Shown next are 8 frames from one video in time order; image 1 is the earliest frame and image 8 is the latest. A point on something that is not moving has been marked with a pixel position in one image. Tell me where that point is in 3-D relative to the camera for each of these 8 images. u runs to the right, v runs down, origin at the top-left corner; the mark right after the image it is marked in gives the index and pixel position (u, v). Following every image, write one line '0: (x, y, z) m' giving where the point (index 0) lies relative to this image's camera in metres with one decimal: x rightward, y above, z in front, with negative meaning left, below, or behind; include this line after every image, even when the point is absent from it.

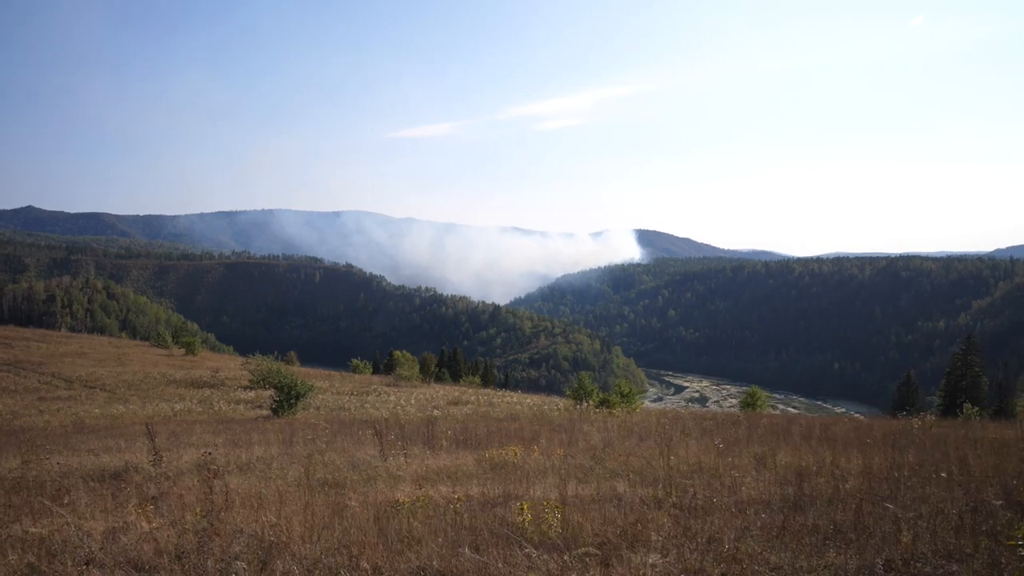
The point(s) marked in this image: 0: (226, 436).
0: (-5.7, -3.0, +10.7) m
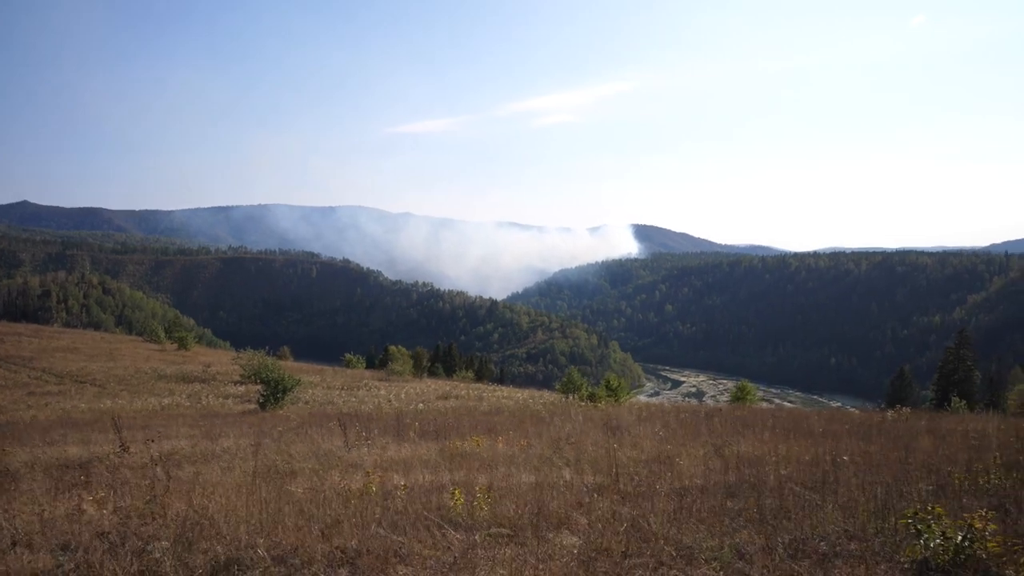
0: (-6.3, -2.8, +10.9) m
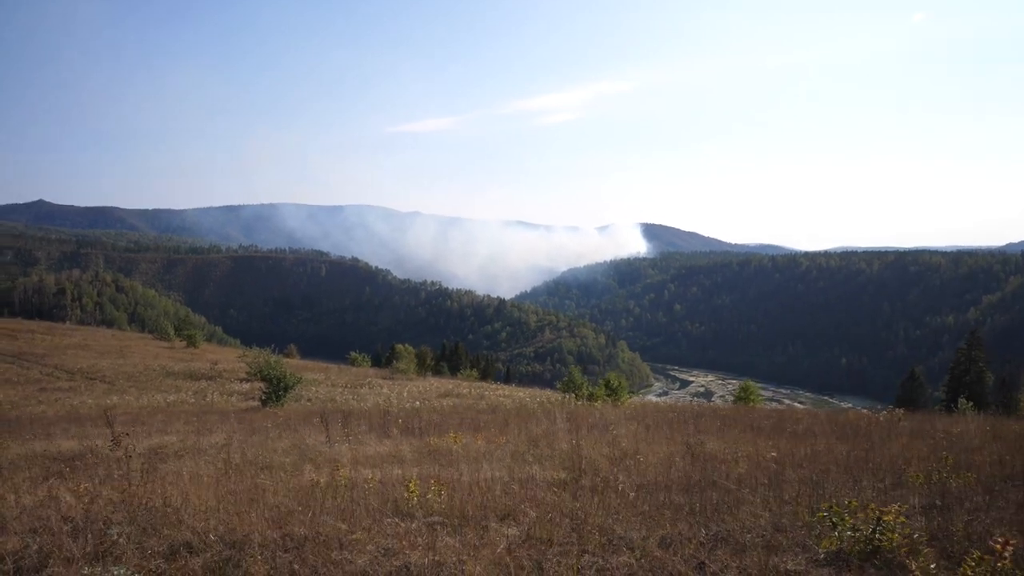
0: (-6.6, -2.8, +11.2) m
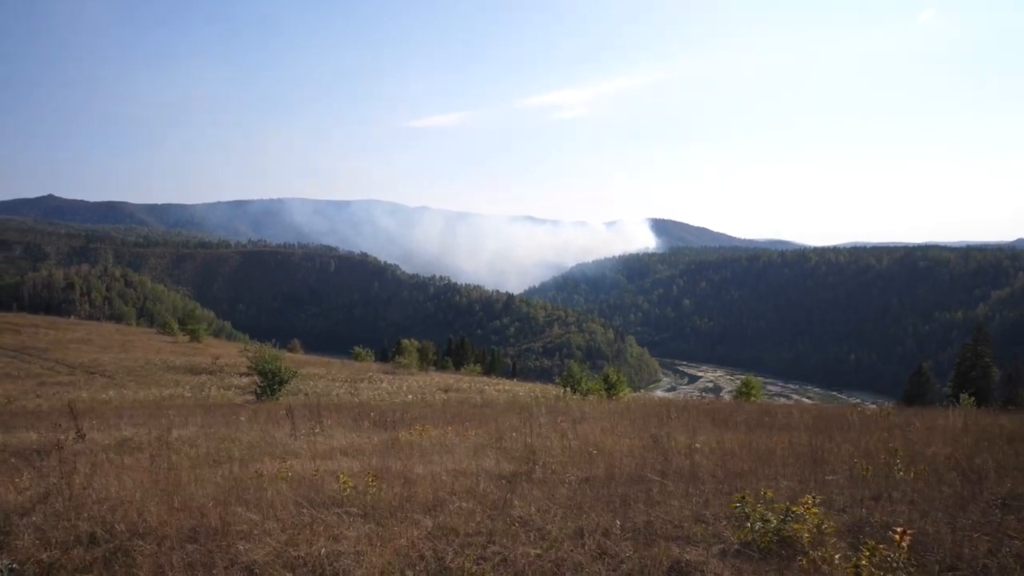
0: (-7.0, -2.7, +11.3) m
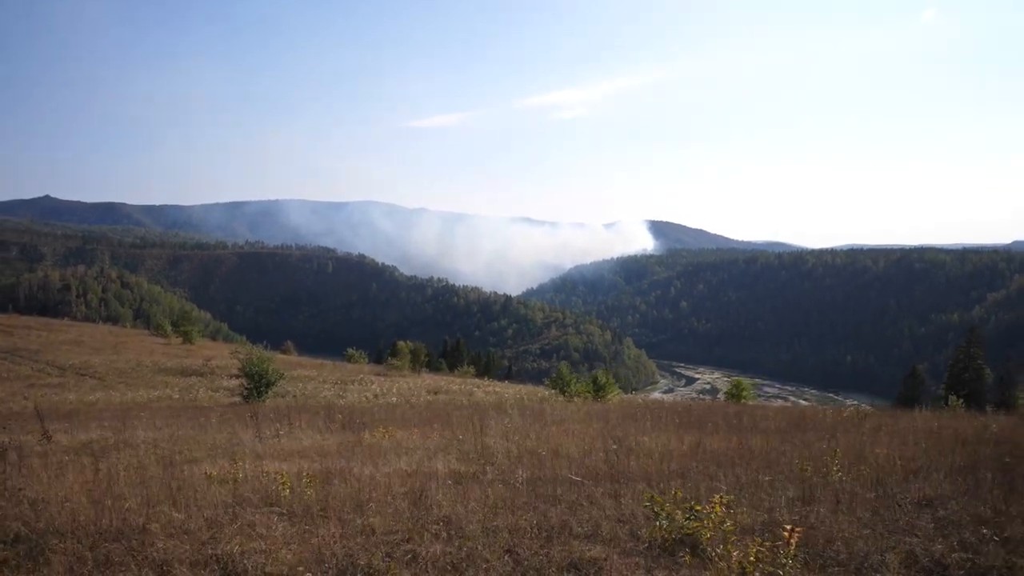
0: (-7.6, -2.8, +11.4) m
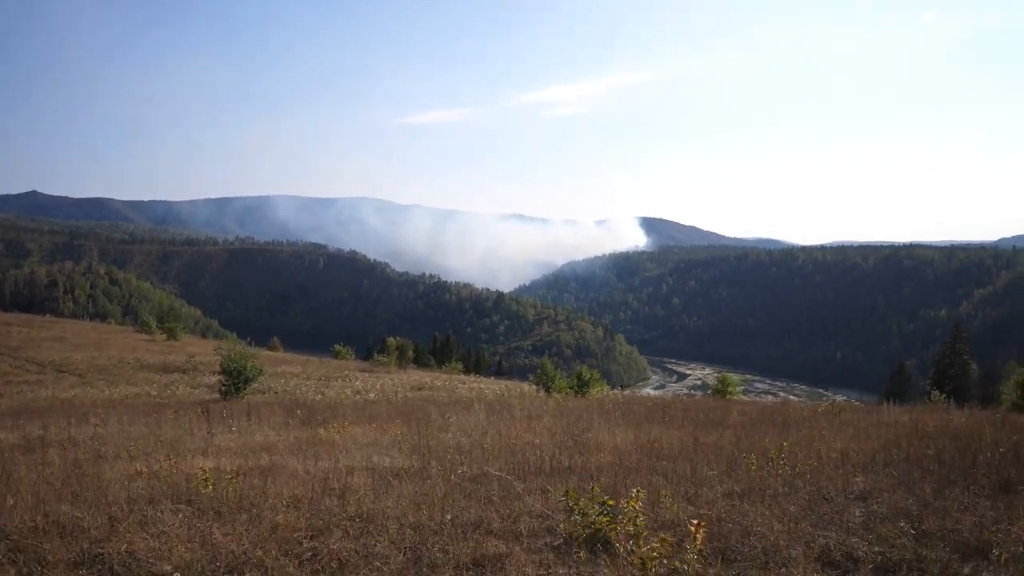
0: (-8.2, -2.7, +11.2) m
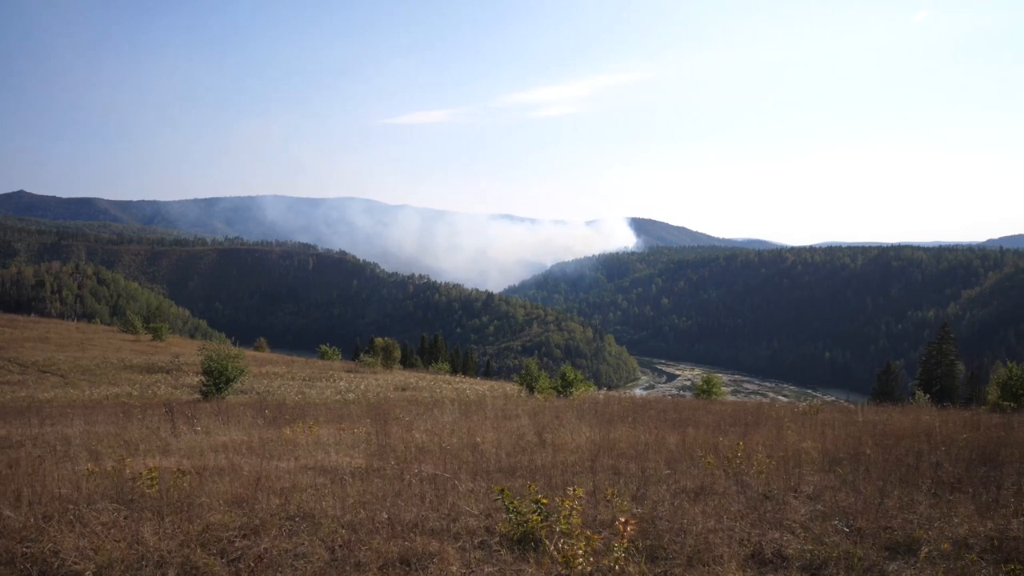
0: (-8.8, -2.7, +11.1) m
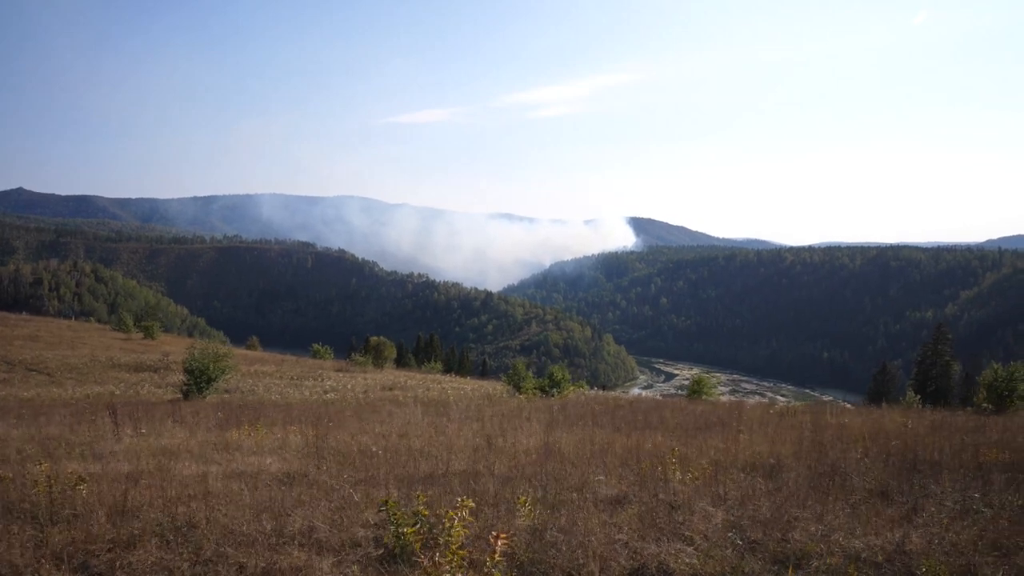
0: (-9.5, -2.6, +11.0) m
